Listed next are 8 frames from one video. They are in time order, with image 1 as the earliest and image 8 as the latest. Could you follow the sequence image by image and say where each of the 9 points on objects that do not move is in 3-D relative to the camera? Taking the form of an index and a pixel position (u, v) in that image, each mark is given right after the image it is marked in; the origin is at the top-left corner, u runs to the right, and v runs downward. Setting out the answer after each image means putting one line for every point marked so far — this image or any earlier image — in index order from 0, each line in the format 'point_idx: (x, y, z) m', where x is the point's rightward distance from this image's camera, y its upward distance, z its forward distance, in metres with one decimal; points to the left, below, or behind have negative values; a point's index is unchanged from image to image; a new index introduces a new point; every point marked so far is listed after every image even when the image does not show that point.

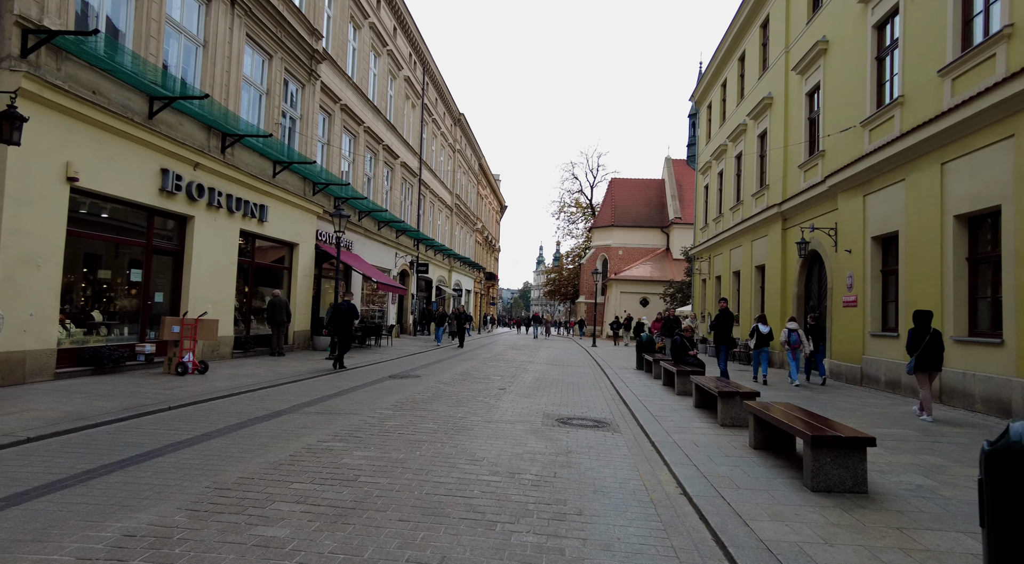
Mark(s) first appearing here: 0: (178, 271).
0: (-7.2, +0.2, +14.1) m
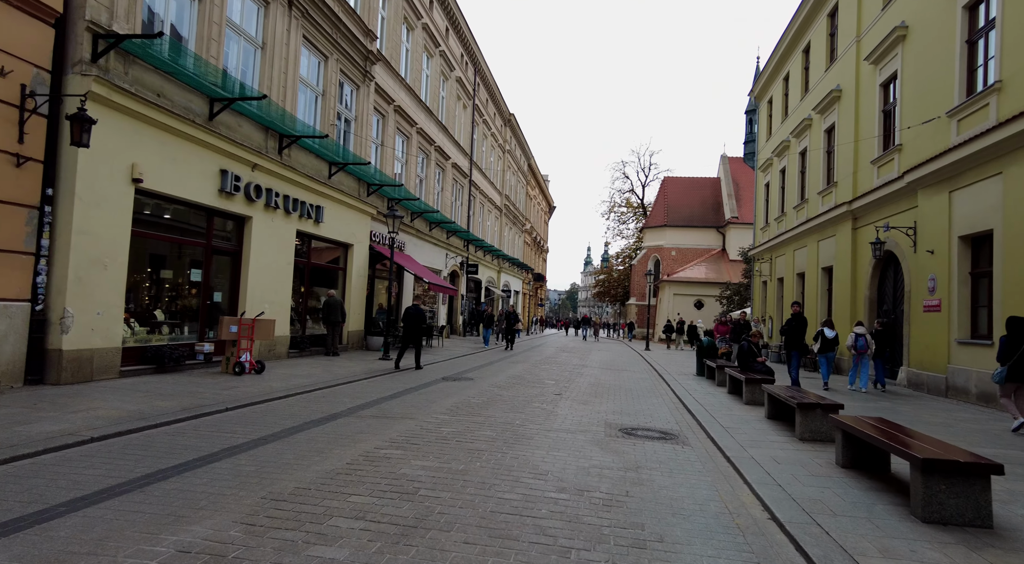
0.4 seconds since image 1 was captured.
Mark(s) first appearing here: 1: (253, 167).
0: (-6.0, +0.2, +14.2) m
1: (-5.6, +2.5, +14.1) m
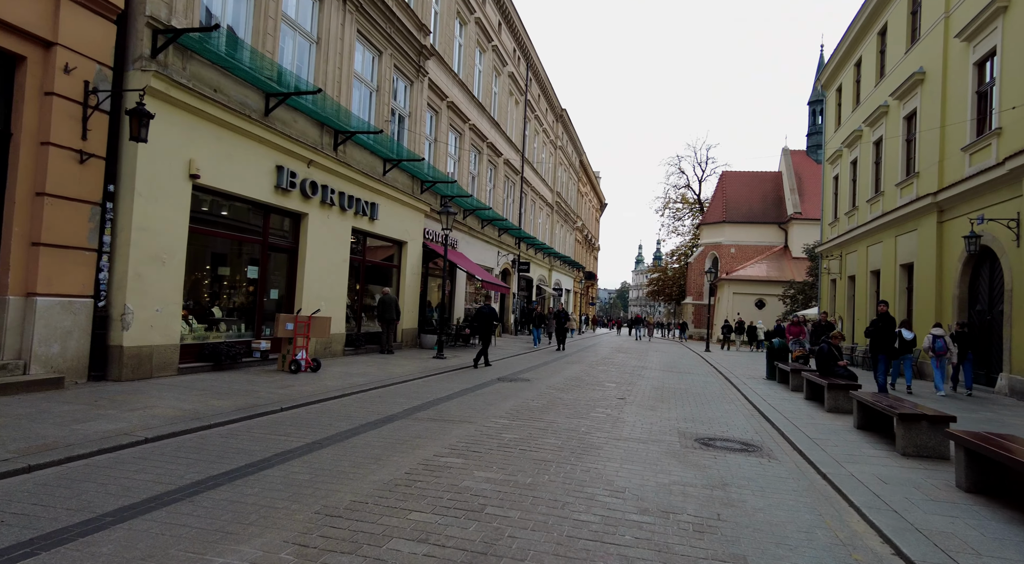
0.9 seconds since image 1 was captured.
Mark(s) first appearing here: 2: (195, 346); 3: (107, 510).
0: (-4.7, +0.3, +14.2) m
1: (-4.3, +2.5, +14.0) m
2: (-5.4, -1.1, +11.2) m
3: (-2.6, -1.4, +4.2) m
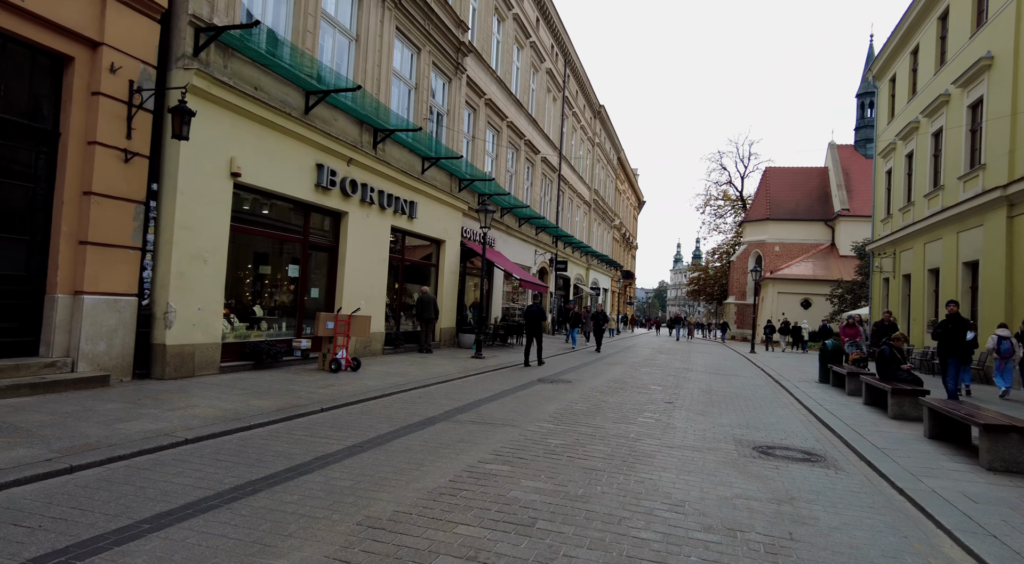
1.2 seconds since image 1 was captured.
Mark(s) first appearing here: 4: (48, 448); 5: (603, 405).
0: (-3.9, +0.3, +14.1) m
1: (-3.5, +2.6, +13.9) m
2: (-4.7, -1.1, +11.2) m
3: (-2.3, -1.4, +4.0) m
4: (-3.8, -1.4, +5.3) m
5: (+1.3, -1.8, +9.5) m
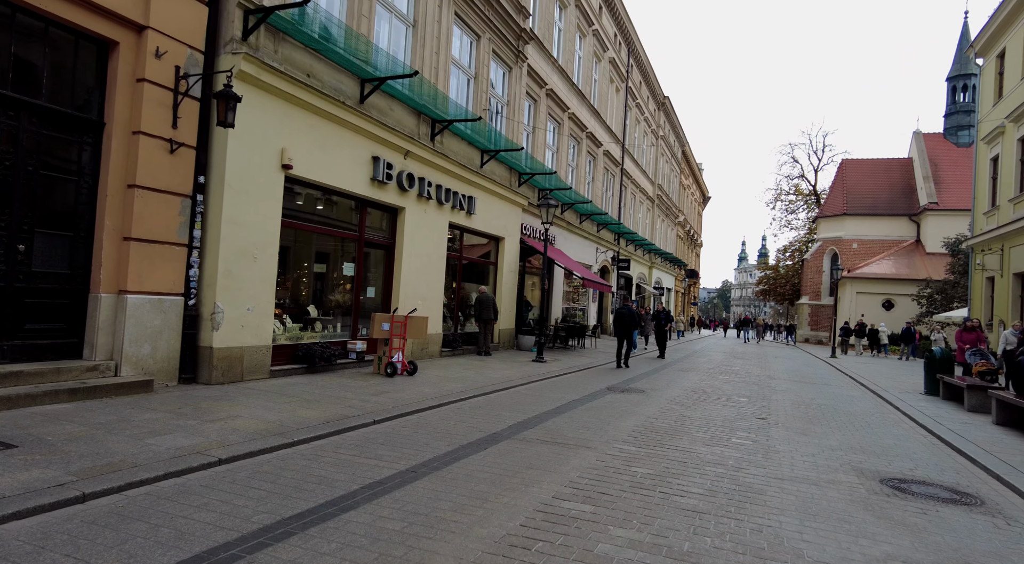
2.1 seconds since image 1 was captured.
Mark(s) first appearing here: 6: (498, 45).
0: (-2.5, +0.3, +13.4) m
1: (-2.2, +2.6, +13.2) m
2: (-3.6, -1.1, +10.7) m
3: (-1.8, -1.4, +3.3) m
4: (-3.2, -1.3, +4.7) m
5: (+2.2, -1.8, +8.4) m
6: (-0.4, +6.2, +17.1) m
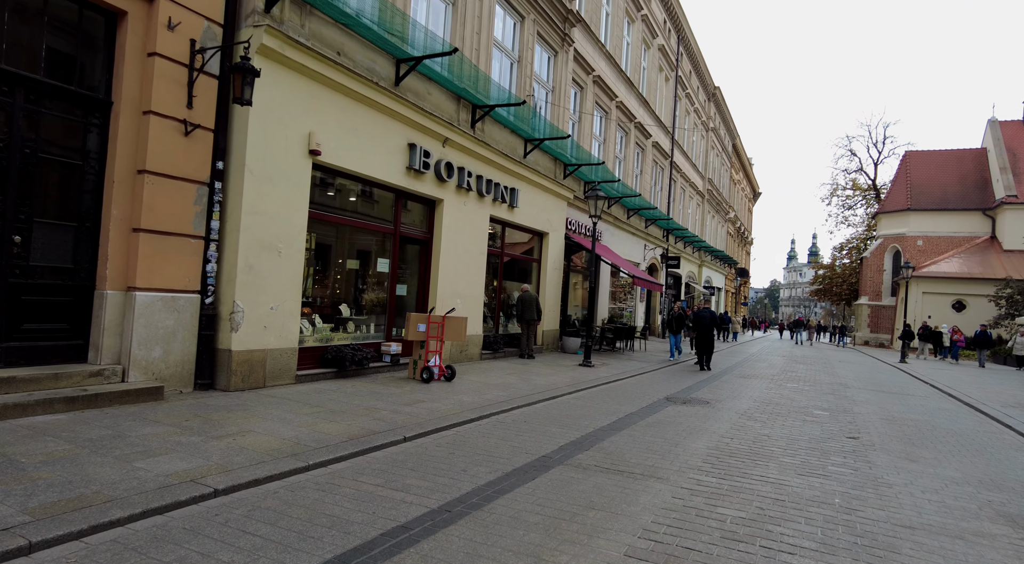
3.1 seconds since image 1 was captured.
0: (-1.7, +0.4, +12.5) m
1: (-1.3, +2.6, +12.2) m
2: (-2.9, -1.0, +9.8) m
3: (-1.6, -1.4, +2.3) m
4: (-2.9, -1.3, +3.8) m
5: (+2.8, -1.8, +7.2) m
6: (+0.8, +6.2, +16.0) m
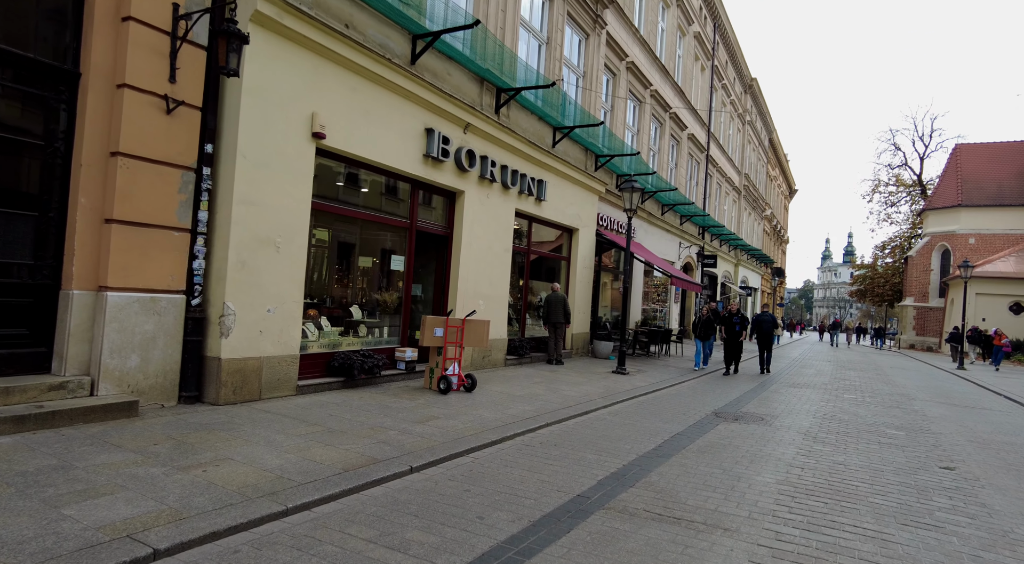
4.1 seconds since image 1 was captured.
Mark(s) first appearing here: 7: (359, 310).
0: (-1.2, +0.4, +11.5) m
1: (-0.8, +2.6, +11.2) m
2: (-2.6, -1.0, +8.8) m
3: (-1.5, -1.4, +1.3) m
4: (-2.8, -1.3, +2.9) m
5: (+3.1, -1.8, +5.9) m
6: (+1.4, +6.2, +14.9) m
7: (-2.3, -0.4, +9.7) m
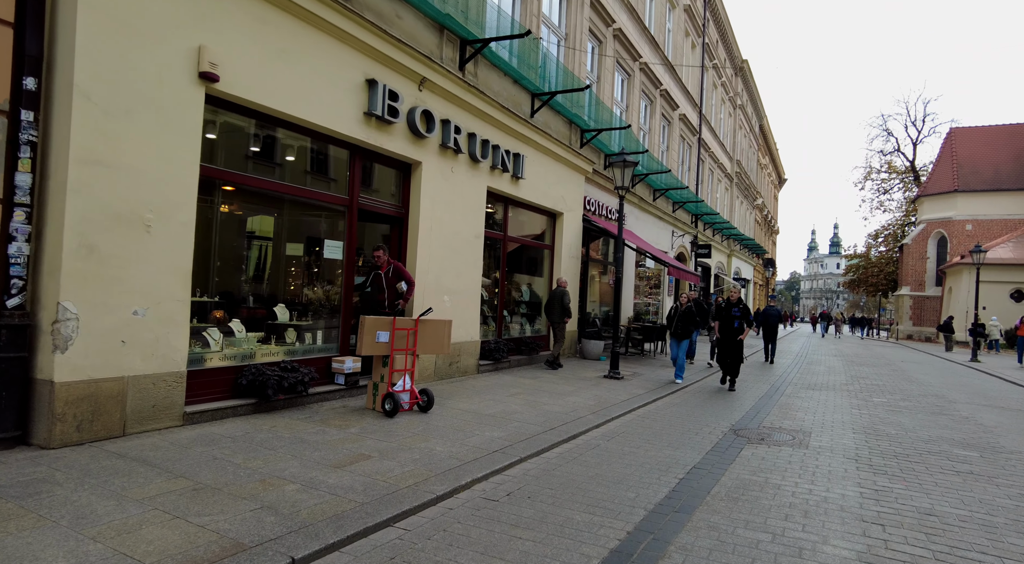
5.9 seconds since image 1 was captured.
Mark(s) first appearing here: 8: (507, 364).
0: (-1.6, +0.5, +9.4) m
1: (-1.3, +2.8, +9.1) m
2: (-2.9, -0.9, +6.7) m
3: (-1.7, -1.3, -0.8) m
4: (-3.0, -1.2, +0.8) m
5: (+2.8, -1.6, +4.0) m
6: (+0.8, +6.4, +12.8) m
7: (-2.7, -0.3, +7.7) m
8: (-0.1, -1.4, +11.6) m
